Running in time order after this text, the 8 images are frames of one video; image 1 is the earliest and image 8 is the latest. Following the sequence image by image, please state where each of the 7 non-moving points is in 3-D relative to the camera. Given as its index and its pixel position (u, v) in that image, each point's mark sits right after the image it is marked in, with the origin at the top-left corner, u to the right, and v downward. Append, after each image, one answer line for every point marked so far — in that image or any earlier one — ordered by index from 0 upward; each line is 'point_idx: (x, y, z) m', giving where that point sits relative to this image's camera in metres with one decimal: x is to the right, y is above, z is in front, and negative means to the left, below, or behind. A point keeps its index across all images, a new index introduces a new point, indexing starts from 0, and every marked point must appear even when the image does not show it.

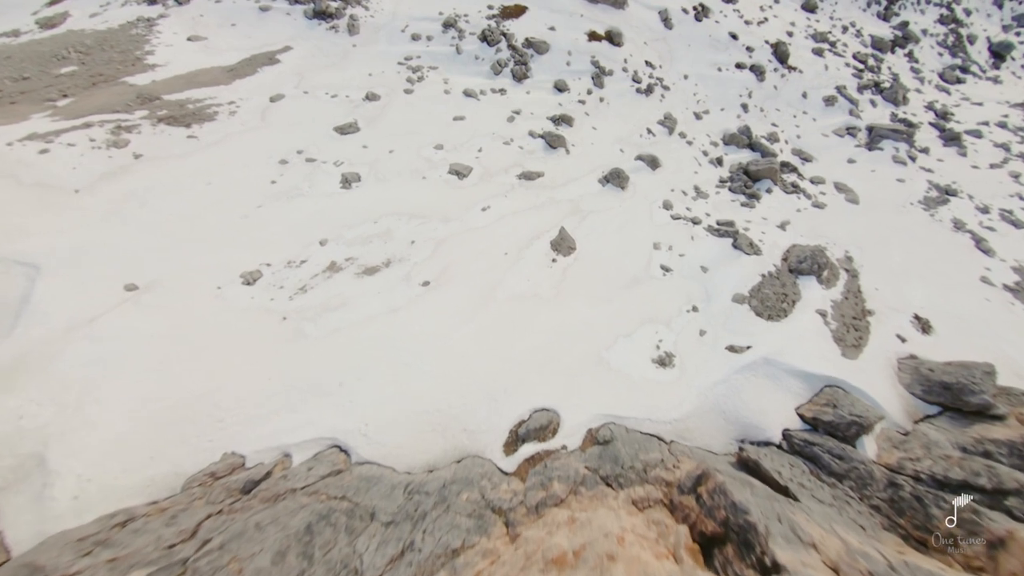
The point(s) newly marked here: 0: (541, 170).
0: (+1.1, +4.5, +15.8) m
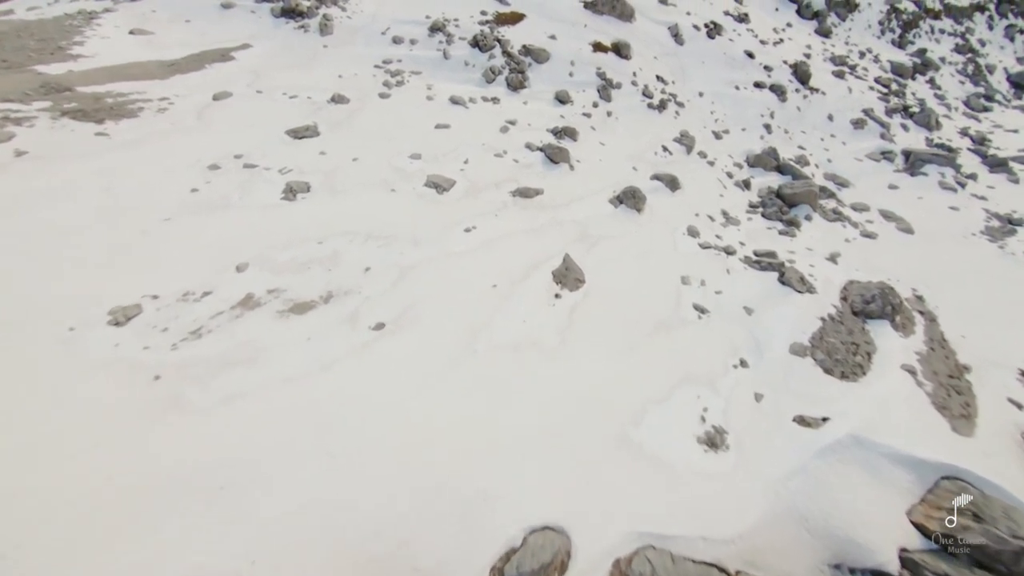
0: (+0.9, +3.1, +12.9) m
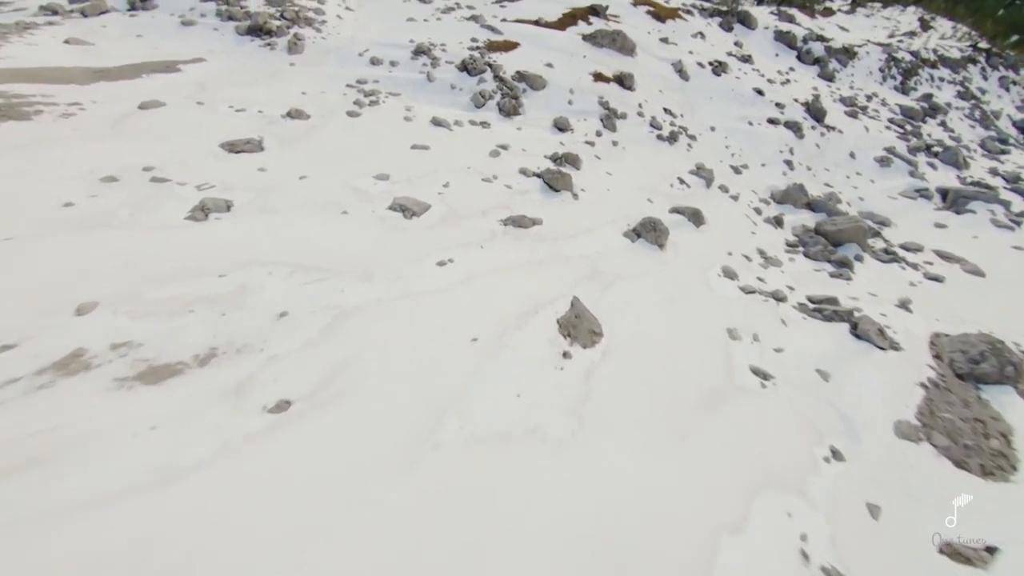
0: (+0.7, +1.8, +10.3) m
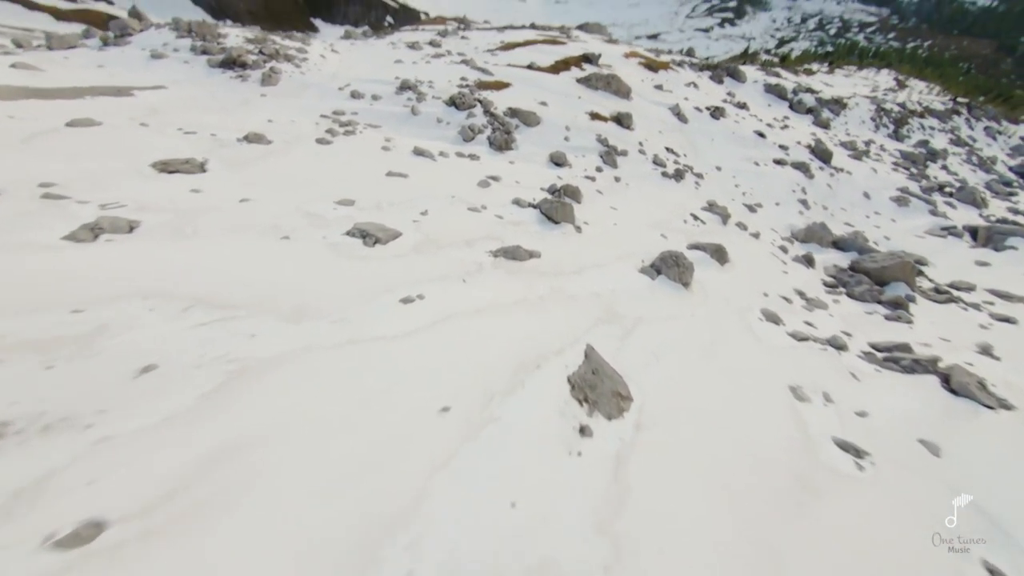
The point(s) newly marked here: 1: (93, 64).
0: (+0.5, +0.8, +8.5) m
1: (-13.7, +7.3, +13.3) m
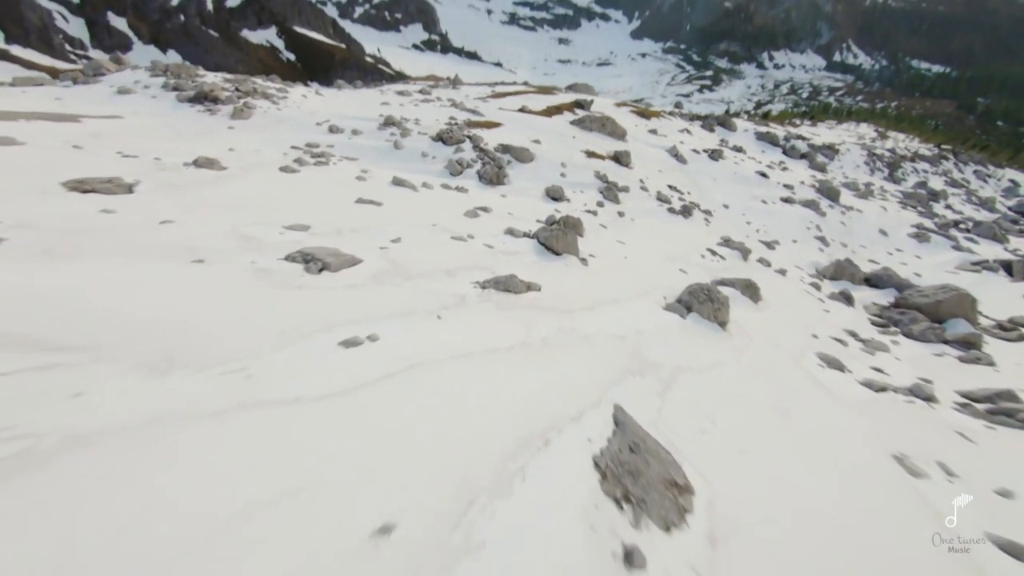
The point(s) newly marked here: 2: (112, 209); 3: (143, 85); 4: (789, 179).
0: (+0.4, +0.1, +6.8) m
1: (-13.9, +5.6, +12.3) m
2: (-6.2, +1.2, +6.3) m
3: (-12.4, +6.8, +13.7) m
4: (+13.5, +5.3, +19.9) m
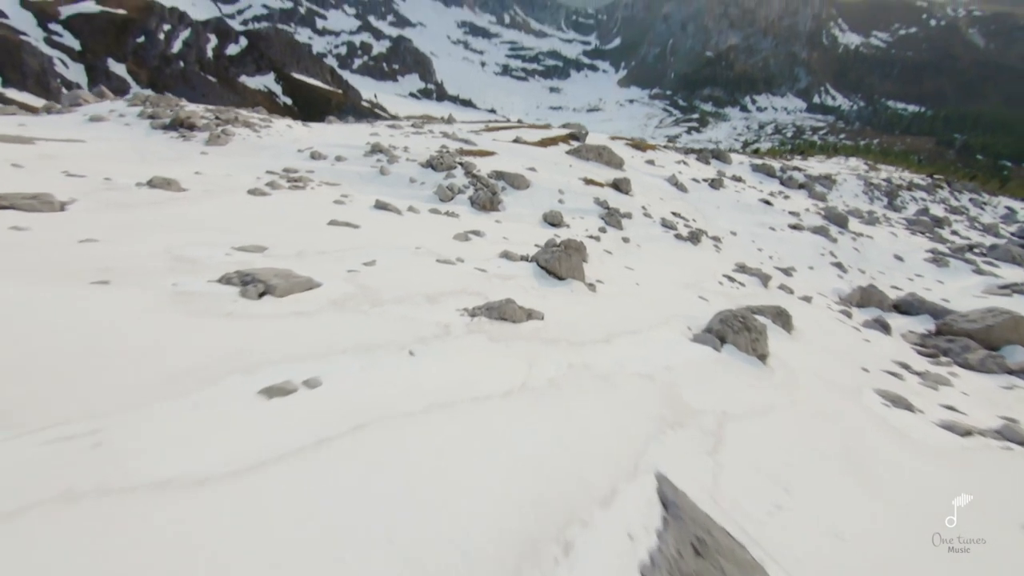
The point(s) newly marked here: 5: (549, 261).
0: (+0.3, -0.3, +5.6) m
1: (-14.1, +4.4, +11.5) m
2: (-6.2, +0.7, +5.2) m
3: (-12.6, +5.5, +13.0) m
4: (+13.3, +3.9, +19.3) m
5: (+0.7, +0.5, +7.1) m
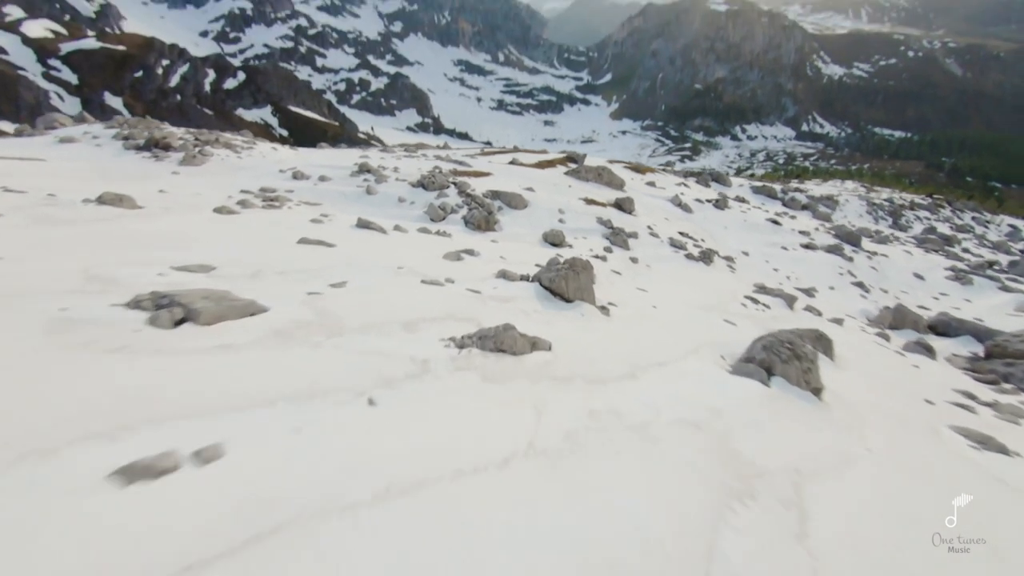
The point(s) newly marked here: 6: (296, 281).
0: (+0.3, -0.5, +4.6) m
1: (-14.2, +3.4, +10.7) m
2: (-6.3, +0.4, +4.2) m
3: (-12.7, +4.5, +12.3) m
4: (+13.2, +2.9, +18.5) m
5: (+0.6, +0.1, +6.1) m
6: (-2.6, +0.1, +4.8) m
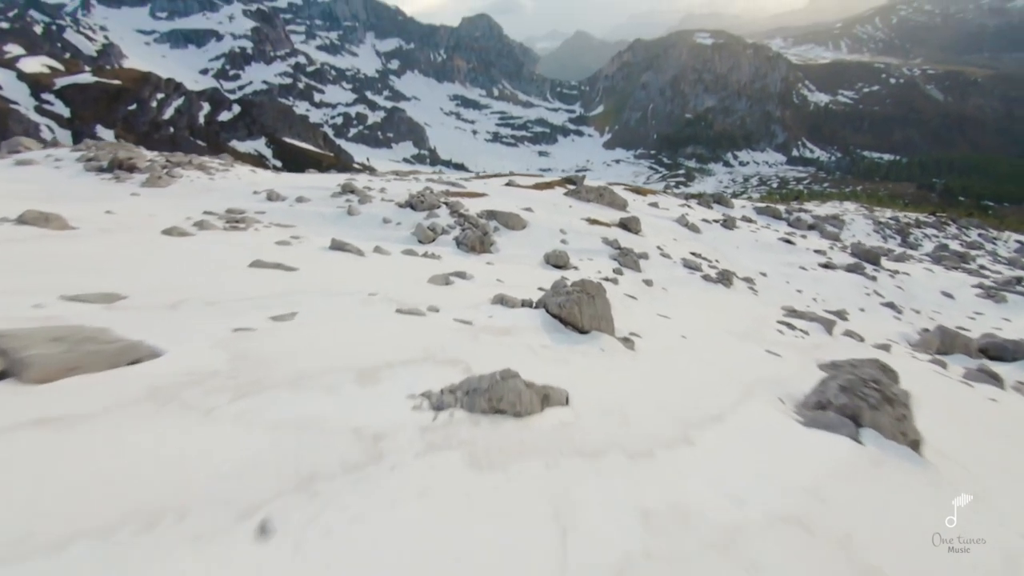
0: (+0.3, -0.8, +3.4) m
1: (-14.3, +2.5, +9.7) m
2: (-6.3, 0.0, +3.0) m
3: (-12.9, +3.5, +11.4) m
4: (+13.1, +1.9, +17.6) m
5: (+0.6, -0.2, +5.0) m
6: (-2.6, -0.2, +3.7) m
